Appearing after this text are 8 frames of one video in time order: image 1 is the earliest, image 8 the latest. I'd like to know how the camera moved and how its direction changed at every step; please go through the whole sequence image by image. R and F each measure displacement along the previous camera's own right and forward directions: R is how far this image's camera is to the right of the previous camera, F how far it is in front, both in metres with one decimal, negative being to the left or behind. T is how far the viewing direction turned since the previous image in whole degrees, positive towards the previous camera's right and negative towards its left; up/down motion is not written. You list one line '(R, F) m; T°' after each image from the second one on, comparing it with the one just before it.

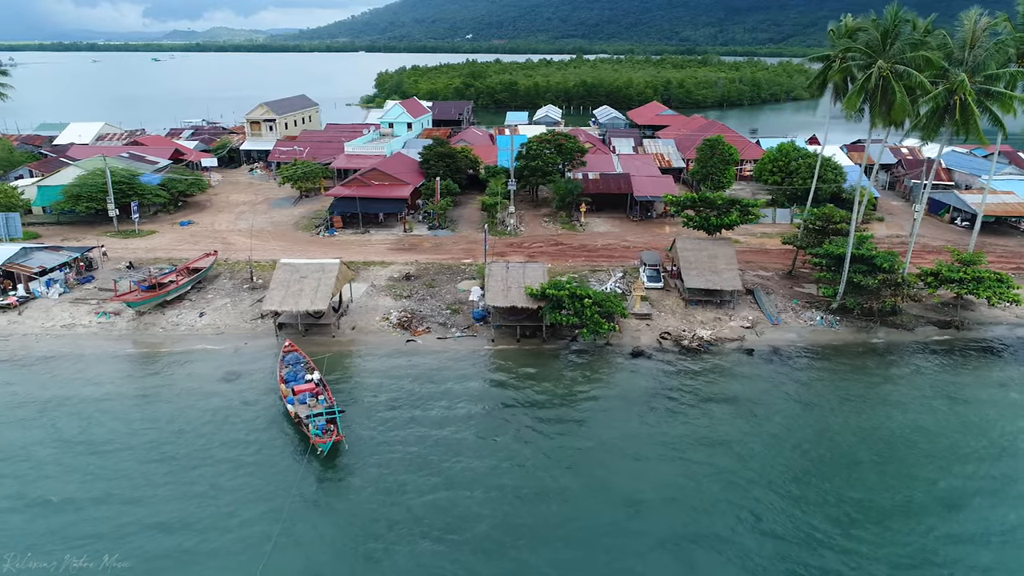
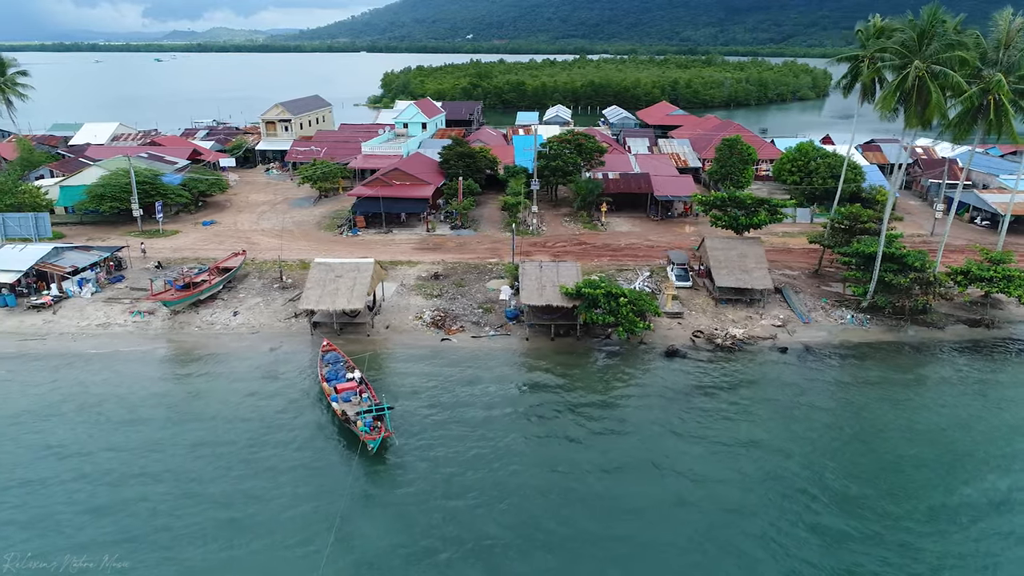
(-2.0, -0.2) m; 0°
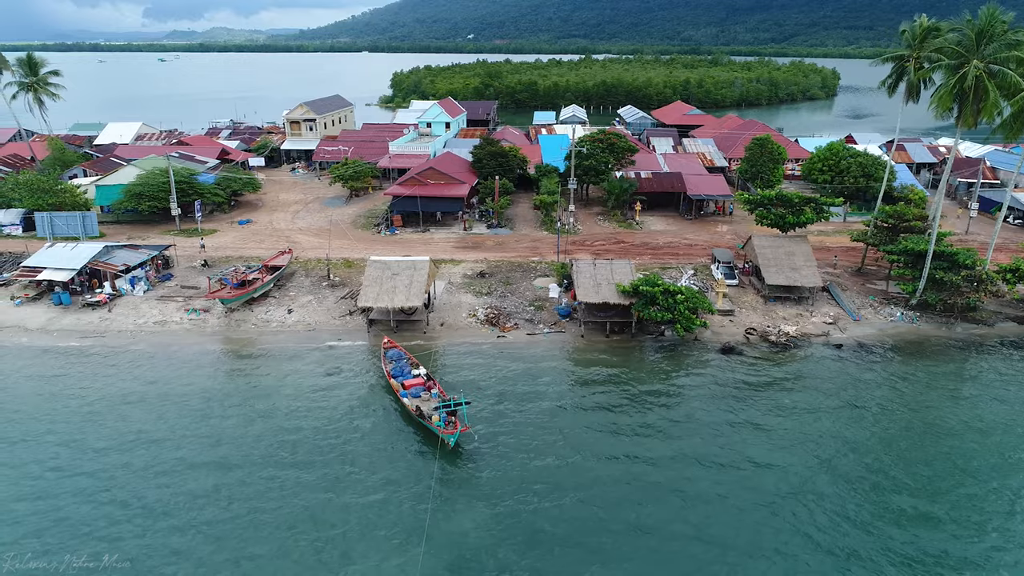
(-3.2, -0.4) m; 0°
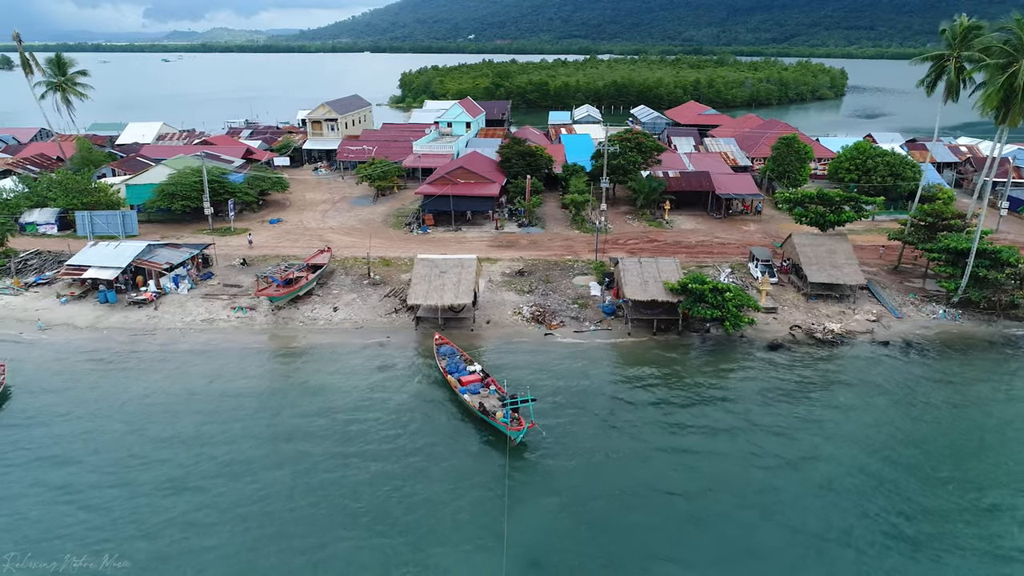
(-2.8, -0.3) m; 0°
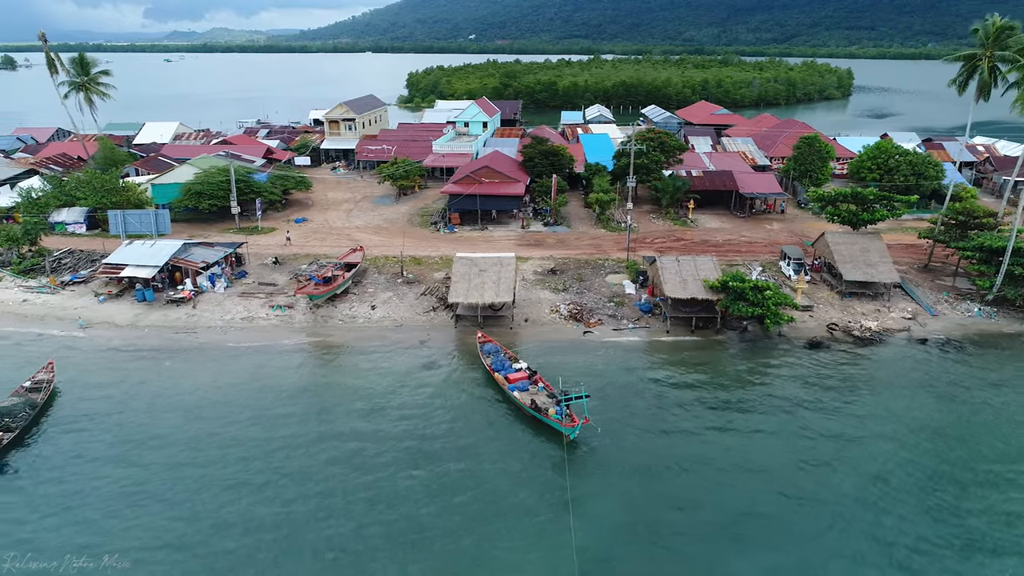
(-2.3, -0.2) m; 0°
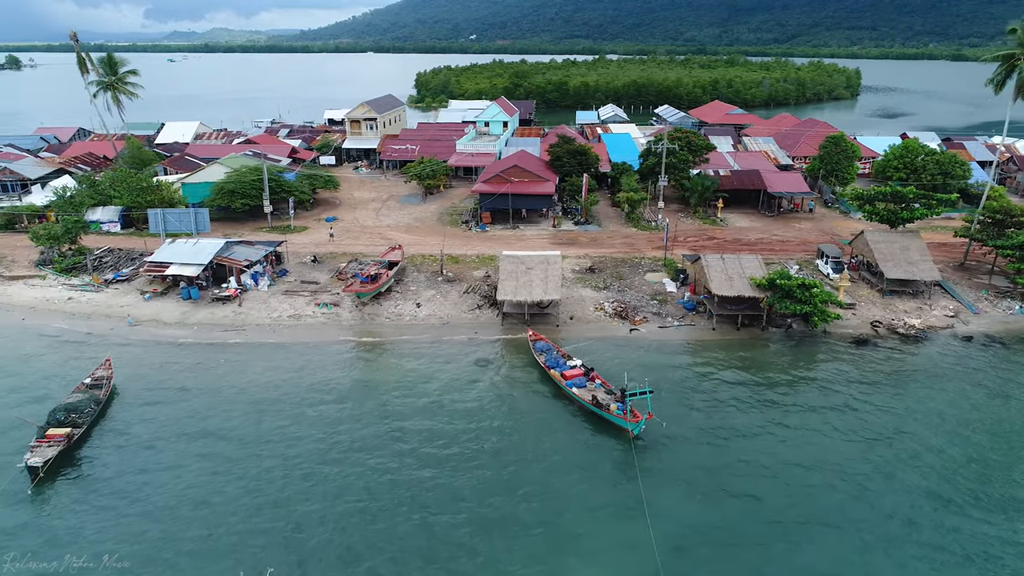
(-2.8, -0.3) m; 0°
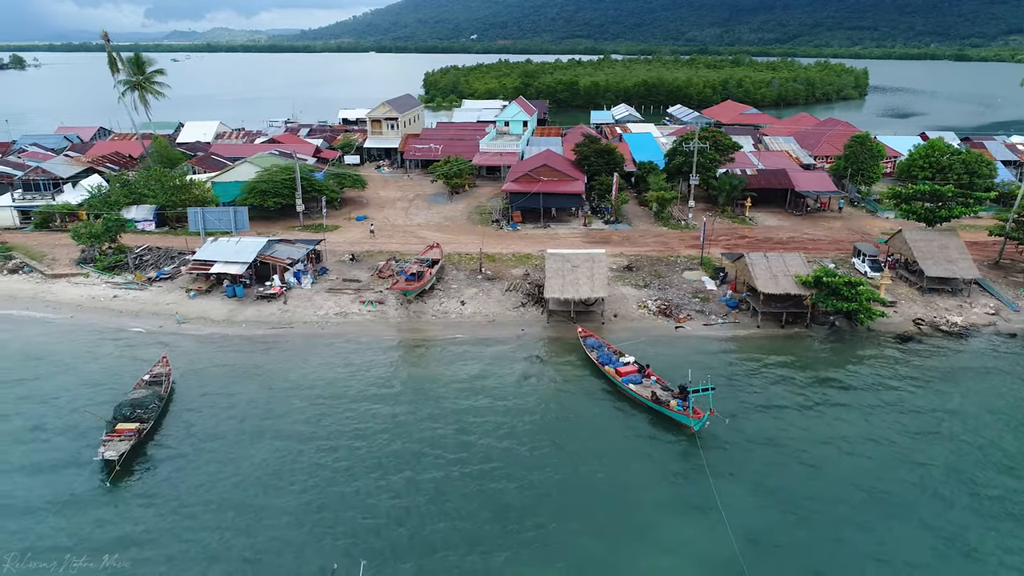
(-2.8, -0.3) m; 0°
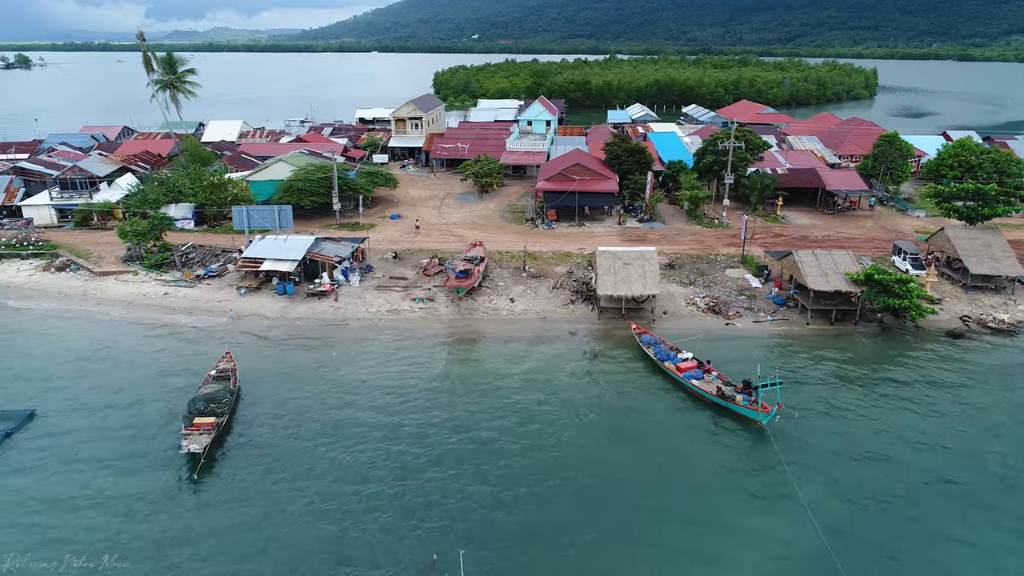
(-3.2, -0.4) m; 0°
